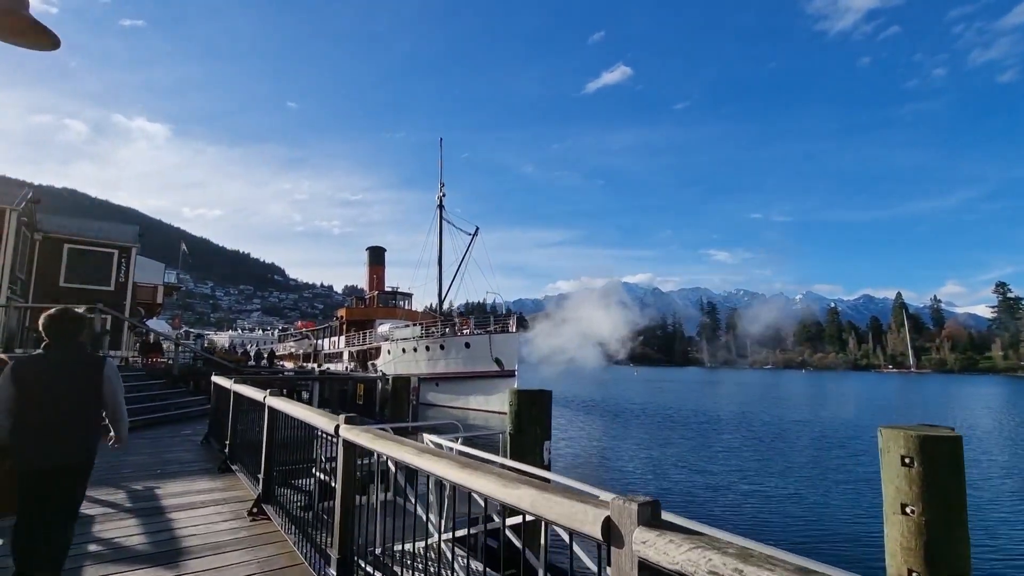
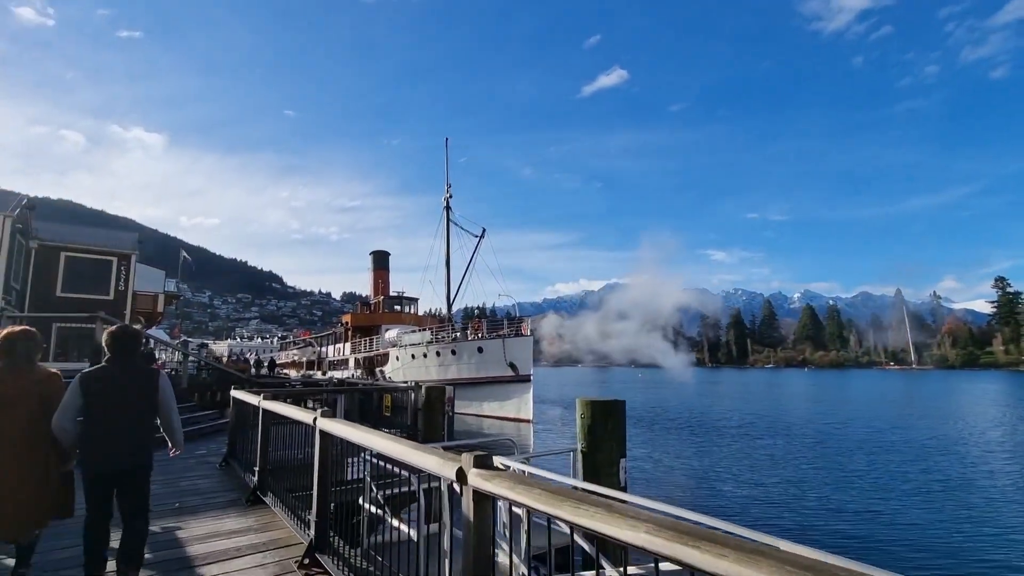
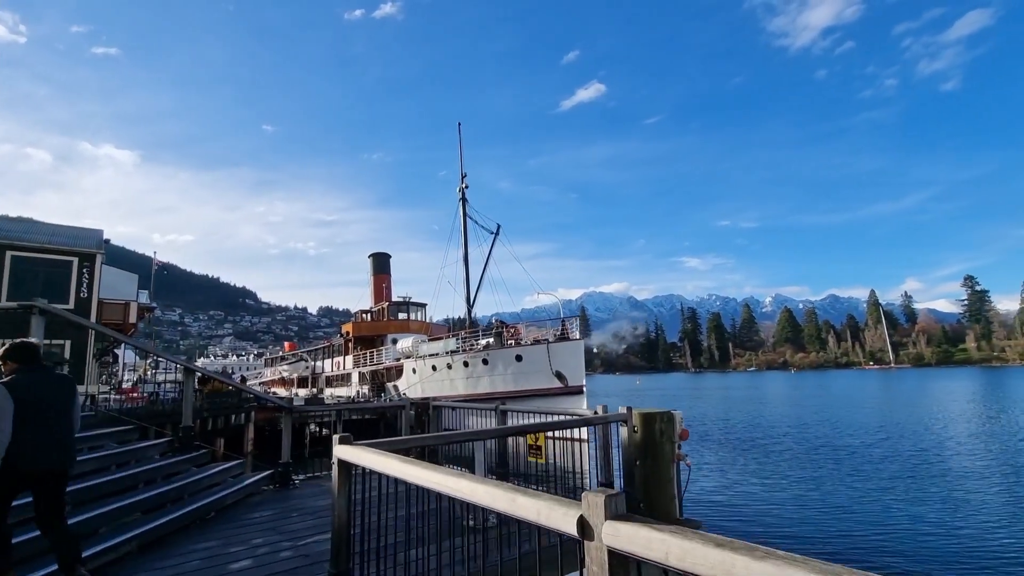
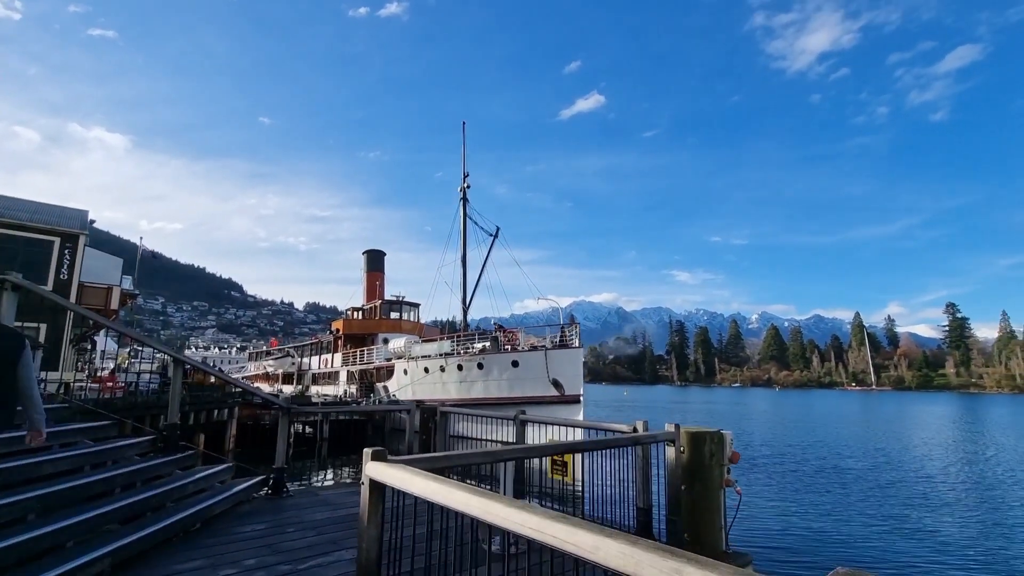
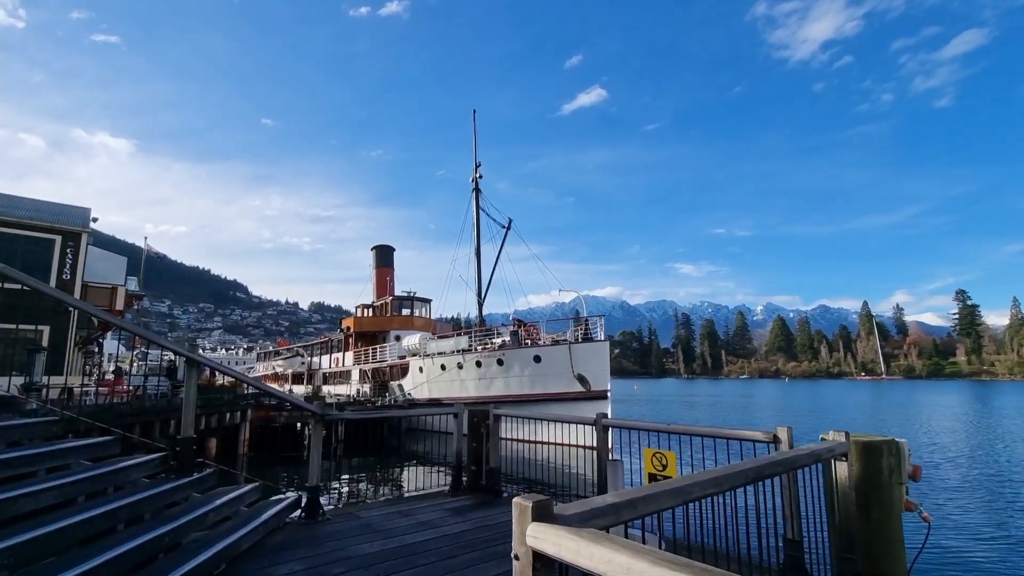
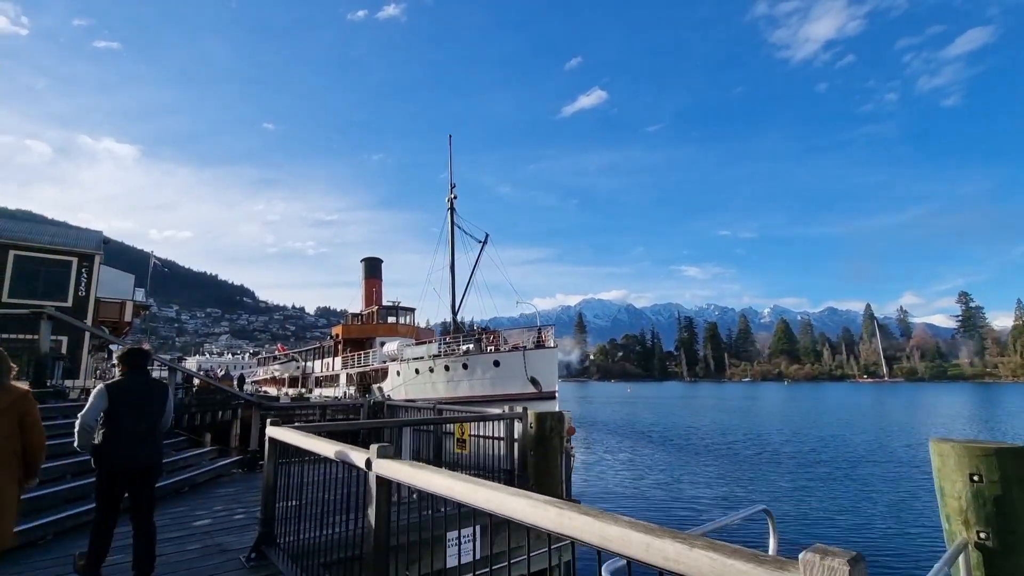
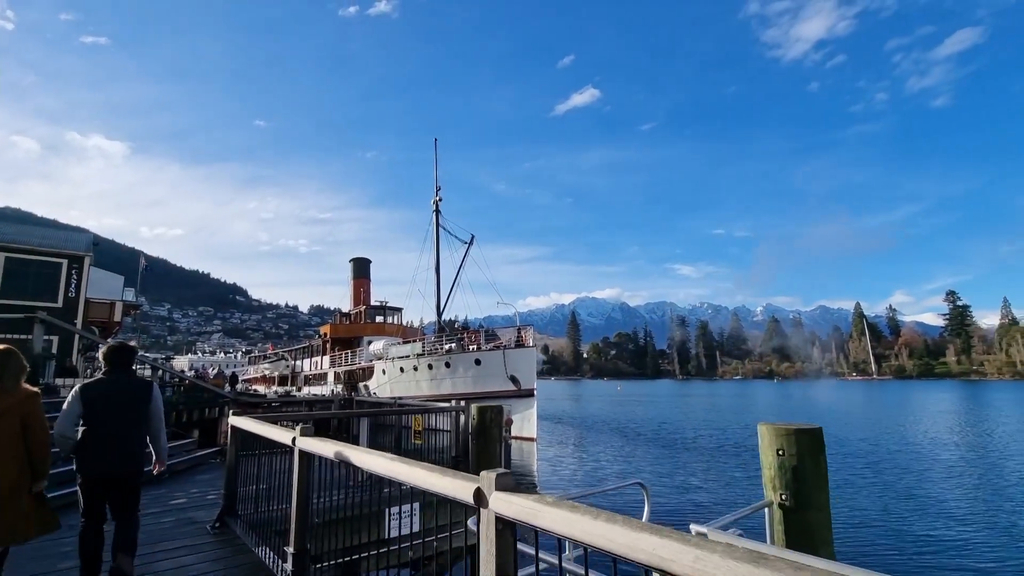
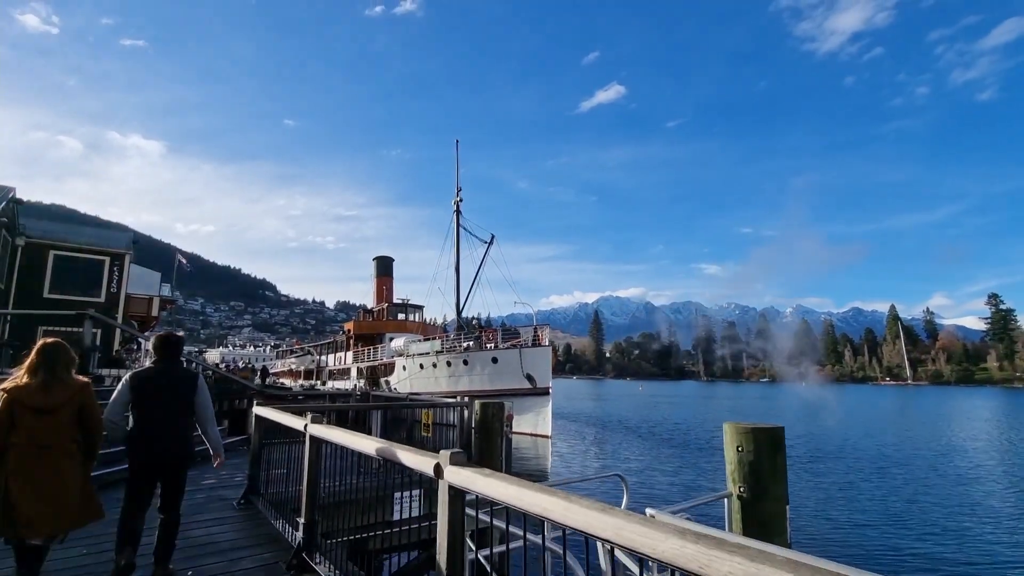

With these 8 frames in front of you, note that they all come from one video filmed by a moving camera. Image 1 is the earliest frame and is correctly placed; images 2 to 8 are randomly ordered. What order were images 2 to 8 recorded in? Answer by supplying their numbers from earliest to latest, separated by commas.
2, 8, 7, 6, 3, 4, 5
